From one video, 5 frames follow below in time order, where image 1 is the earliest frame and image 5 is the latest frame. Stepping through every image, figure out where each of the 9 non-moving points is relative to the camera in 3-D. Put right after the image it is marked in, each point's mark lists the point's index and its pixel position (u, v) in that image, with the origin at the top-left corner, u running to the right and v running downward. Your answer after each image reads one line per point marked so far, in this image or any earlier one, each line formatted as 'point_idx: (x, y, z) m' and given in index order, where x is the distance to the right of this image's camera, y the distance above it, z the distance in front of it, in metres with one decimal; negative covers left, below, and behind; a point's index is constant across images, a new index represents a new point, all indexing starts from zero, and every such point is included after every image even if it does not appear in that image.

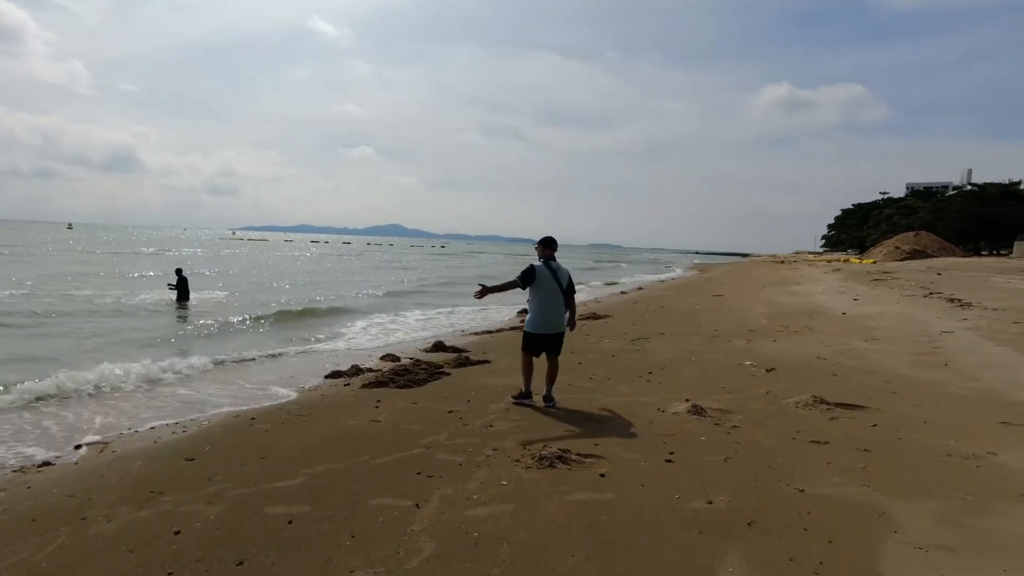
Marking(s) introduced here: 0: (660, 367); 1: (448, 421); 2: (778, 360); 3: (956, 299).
0: (+2.0, -1.1, +7.3) m
1: (-0.6, -1.3, +5.5) m
2: (+3.5, -1.0, +7.3) m
3: (+10.3, -0.3, +12.9) m
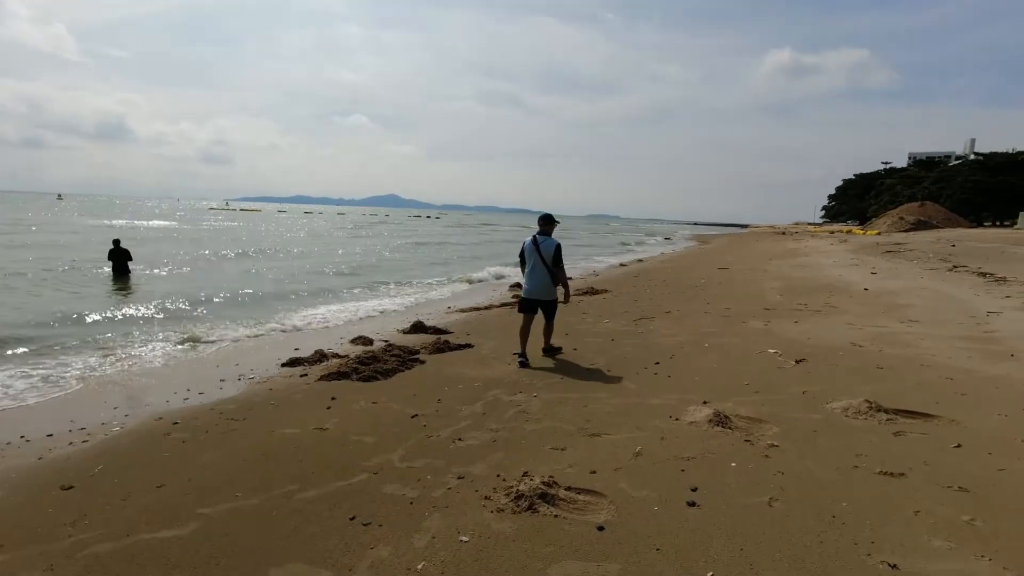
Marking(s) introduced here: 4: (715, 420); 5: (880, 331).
0: (+1.8, -0.8, +6.2) m
1: (-0.8, -1.1, +4.4) m
2: (+3.3, -0.7, +6.2) m
3: (+10.1, +0.3, +11.8) m
4: (+1.5, -1.0, +4.0) m
5: (+4.6, -0.5, +6.9) m
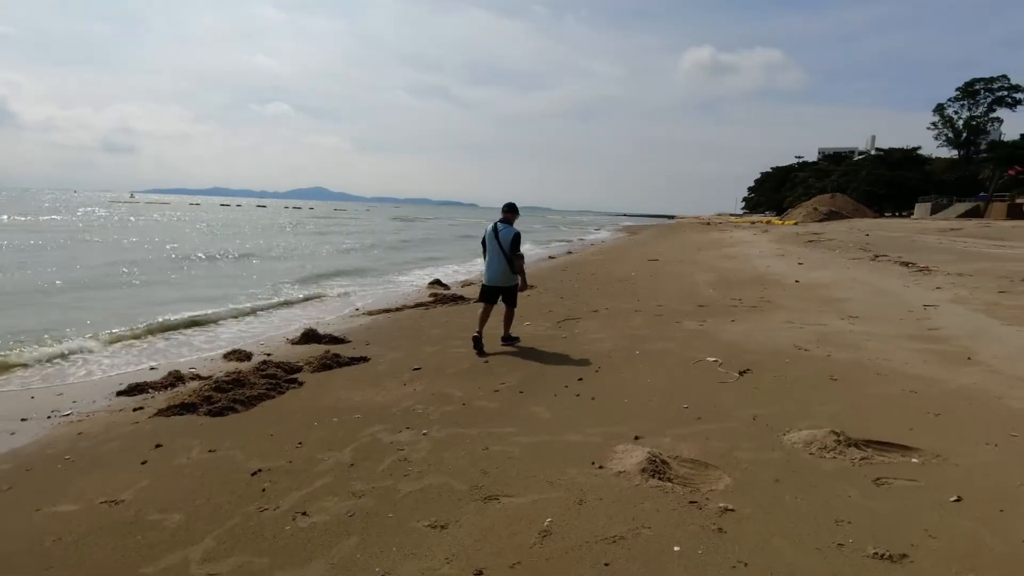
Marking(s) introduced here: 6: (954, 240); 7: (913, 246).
0: (+0.8, -0.8, +5.3) m
1: (-1.6, -1.2, +3.2) m
2: (+2.3, -0.6, +5.5) m
3: (+8.4, +0.5, +11.8) m
4: (+0.8, -1.0, +3.1) m
5: (+3.5, -0.5, +6.3) m
6: (+15.9, +1.7, +19.9) m
7: (+12.3, +1.3, +16.9) m
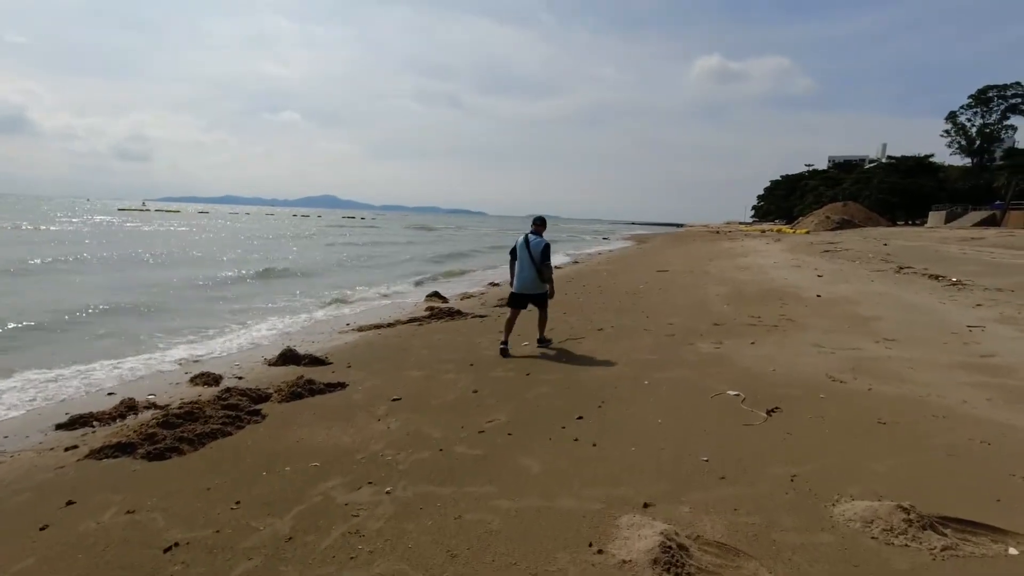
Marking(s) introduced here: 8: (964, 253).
0: (+0.7, -1.0, +4.6) m
1: (-1.7, -1.3, +2.5) m
2: (+2.3, -0.8, +4.7) m
3: (+8.4, +0.2, +11.0) m
4: (+0.6, -1.1, +2.4) m
5: (+3.4, -0.7, +5.5) m
6: (+16.0, +1.3, +19.0) m
7: (+12.4, +0.9, +16.1) m
8: (+14.6, +1.1, +17.8) m
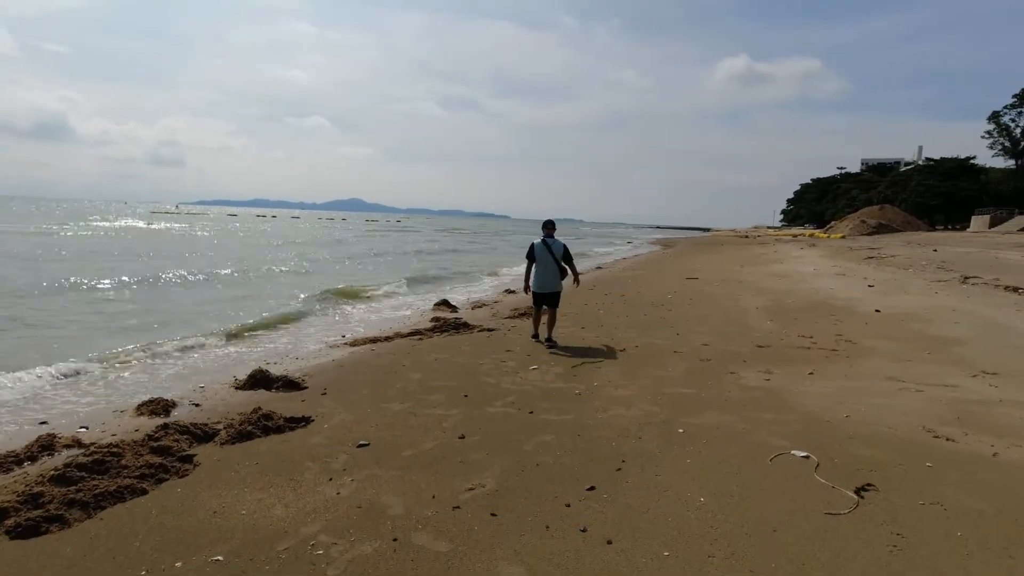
0: (+0.6, -1.1, +3.4) m
1: (-1.8, -1.5, +1.4) m
2: (+2.2, -1.0, +3.5) m
3: (+8.6, 0.0, +9.5) m
4: (+0.5, -1.3, +1.2) m
5: (+3.4, -0.8, +4.3) m
6: (+16.6, +1.0, +17.2) m
7: (+12.8, +0.6, +14.5) m
8: (+15.1, +0.8, +16.1) m
